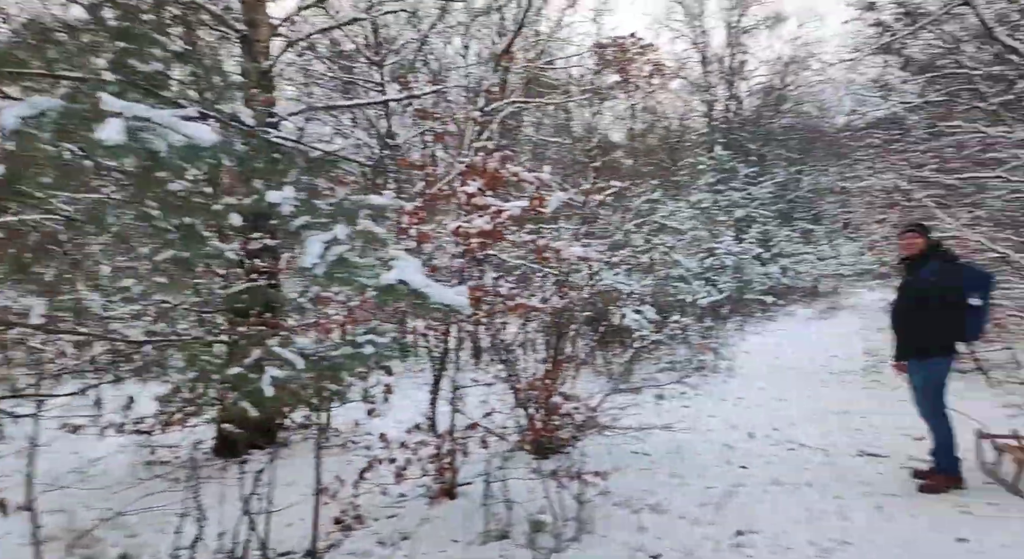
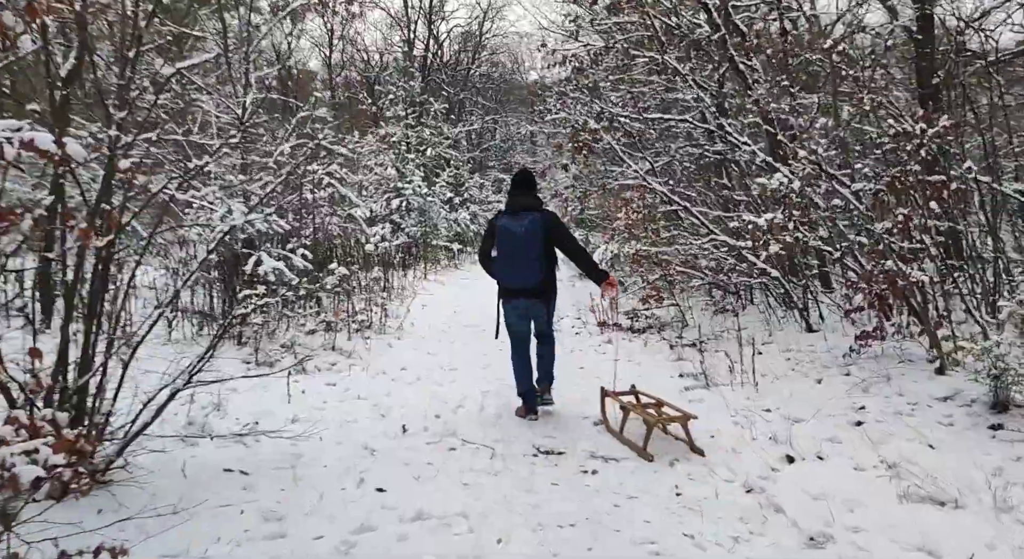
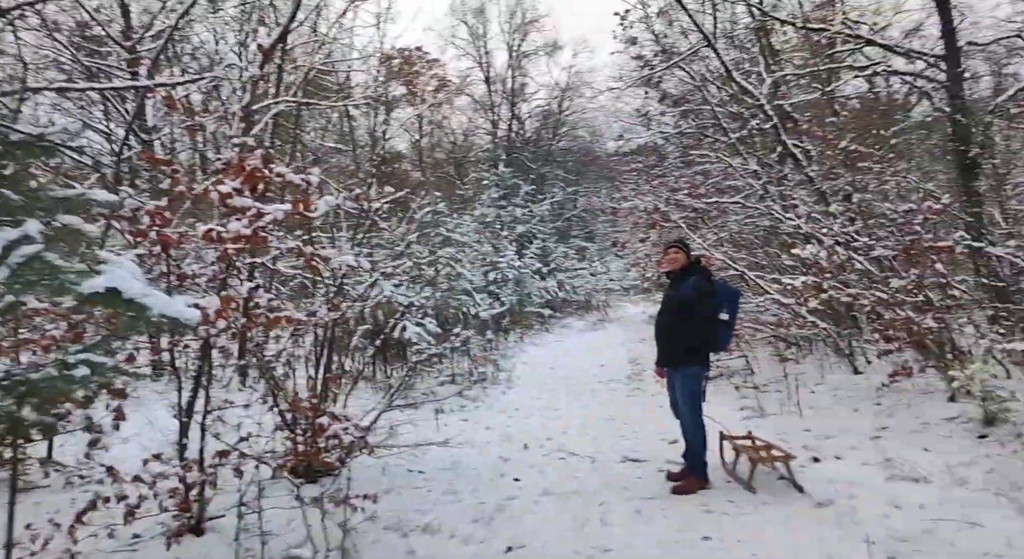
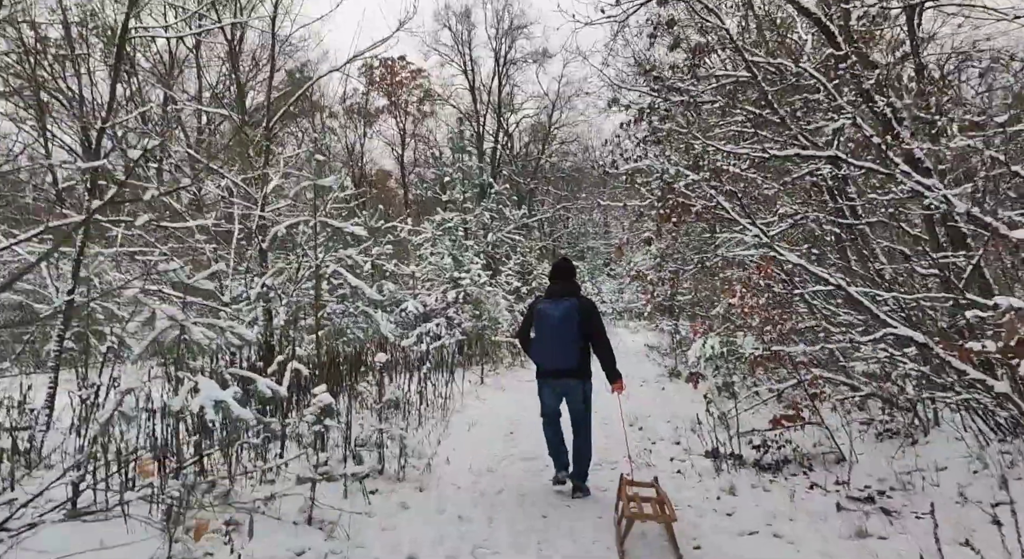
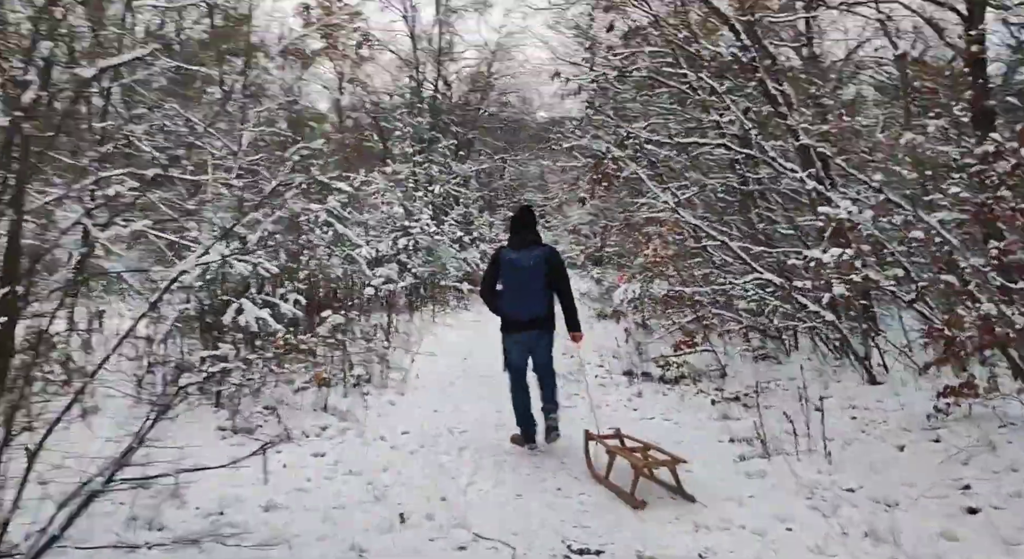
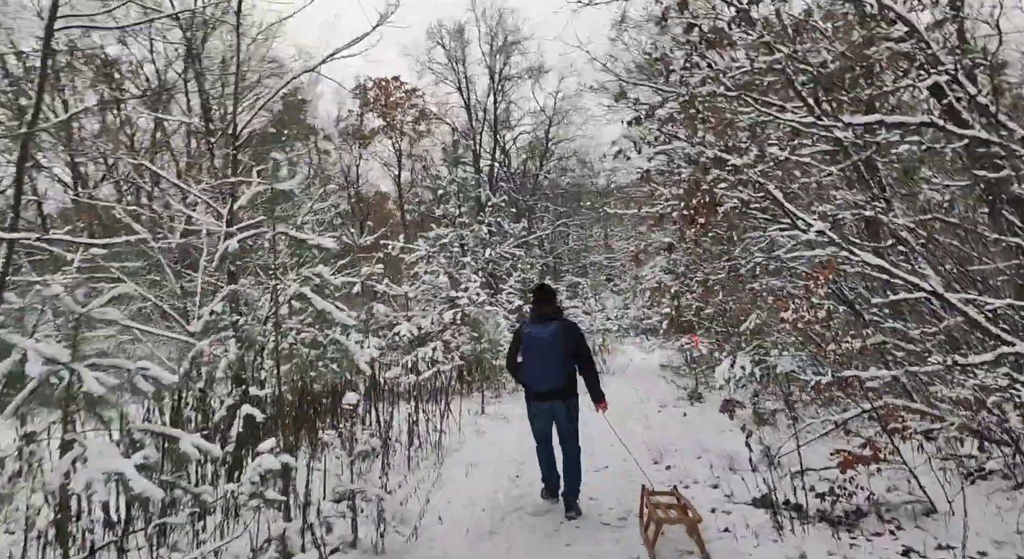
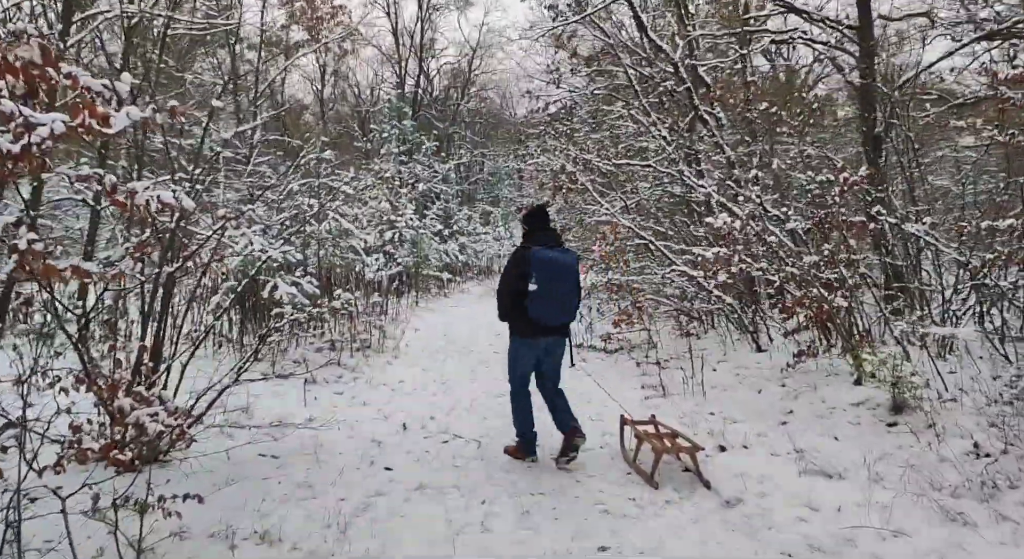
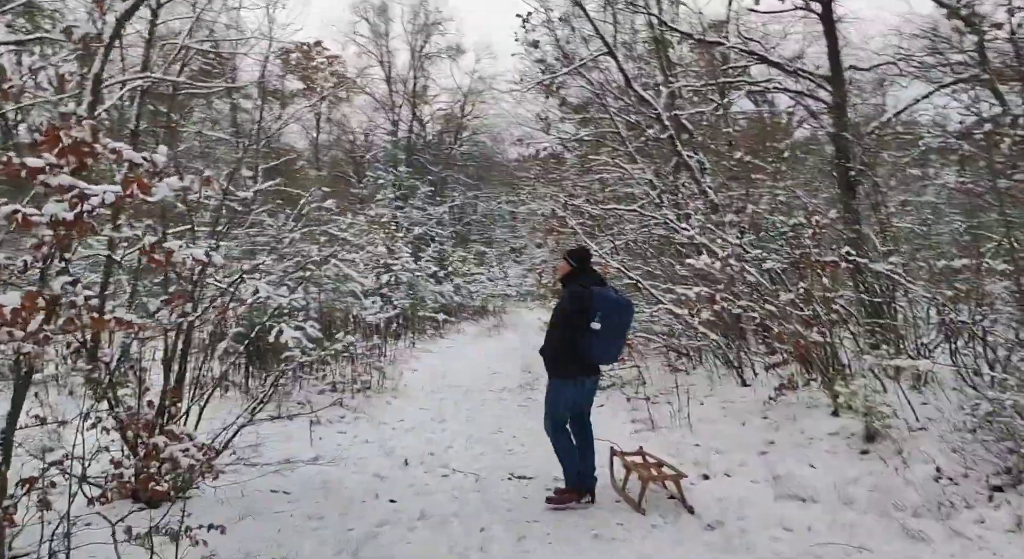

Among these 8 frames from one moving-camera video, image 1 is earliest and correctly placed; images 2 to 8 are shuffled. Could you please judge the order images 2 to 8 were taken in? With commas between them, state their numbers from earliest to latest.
3, 8, 7, 2, 5, 4, 6
